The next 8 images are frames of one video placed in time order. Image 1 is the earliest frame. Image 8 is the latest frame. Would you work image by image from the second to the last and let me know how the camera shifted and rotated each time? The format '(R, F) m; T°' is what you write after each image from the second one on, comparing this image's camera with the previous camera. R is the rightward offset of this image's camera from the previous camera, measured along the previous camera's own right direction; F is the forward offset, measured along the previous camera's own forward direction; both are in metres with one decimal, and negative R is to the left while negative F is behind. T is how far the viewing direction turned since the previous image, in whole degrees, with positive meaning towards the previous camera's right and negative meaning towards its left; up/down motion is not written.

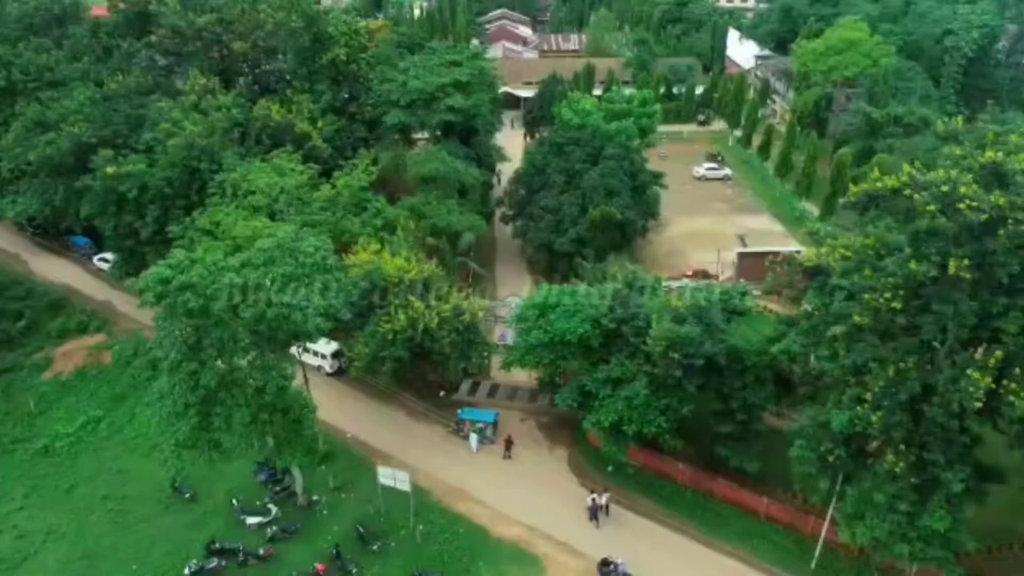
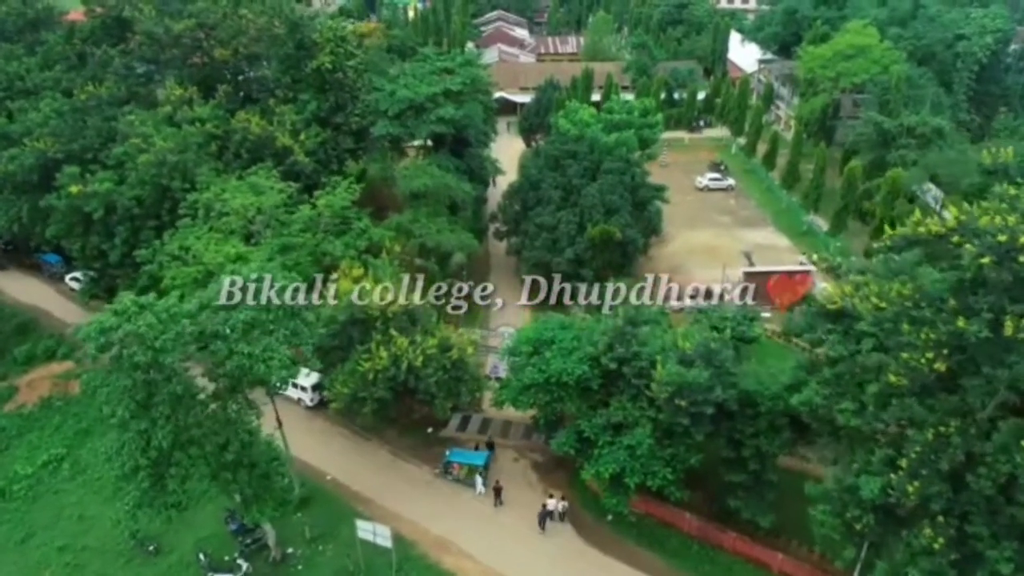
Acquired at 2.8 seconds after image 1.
(+0.1, +1.9) m; 0°
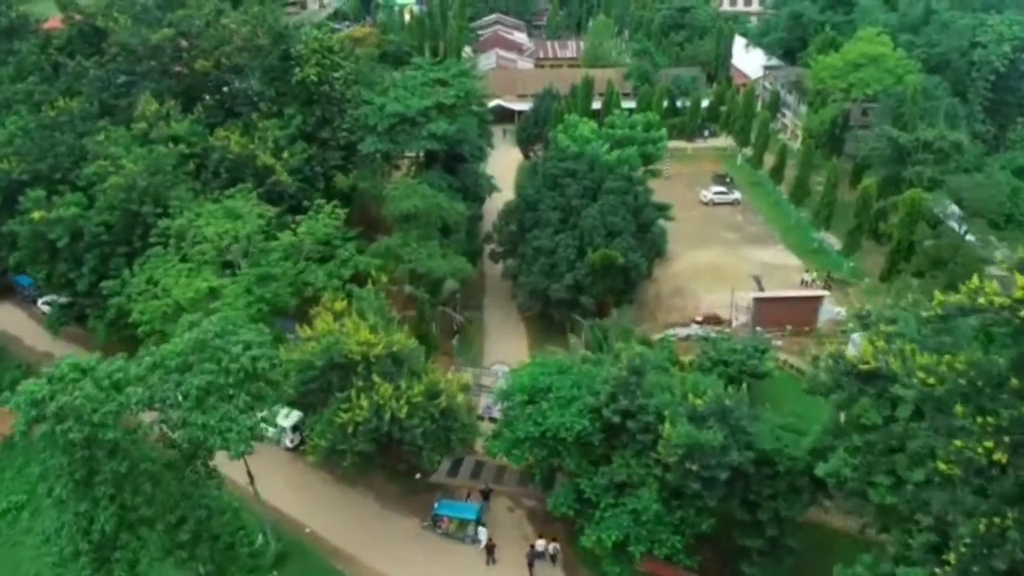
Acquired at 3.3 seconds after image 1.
(+0.1, +1.8) m; 0°
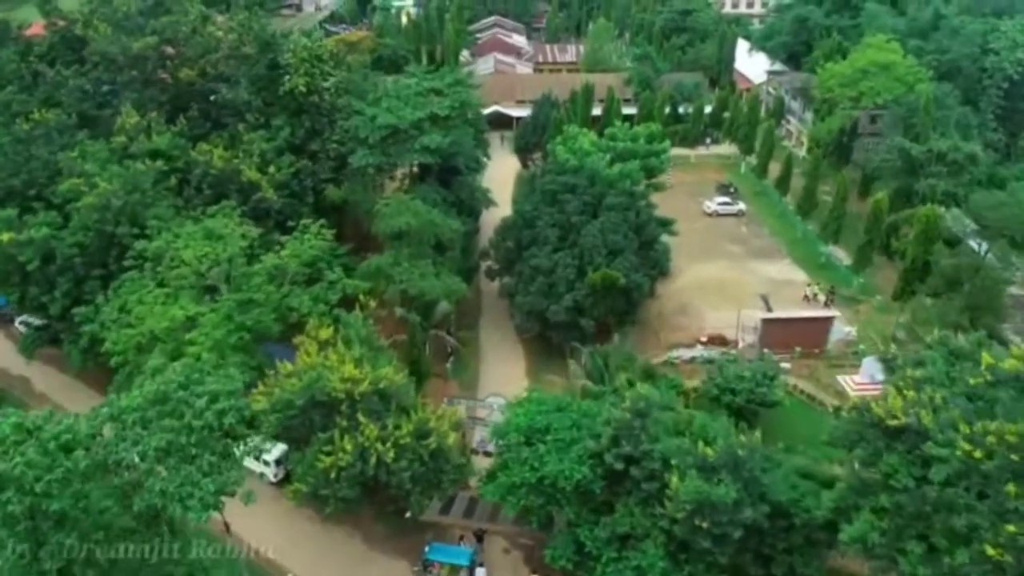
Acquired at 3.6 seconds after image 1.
(+0.1, +1.3) m; 0°
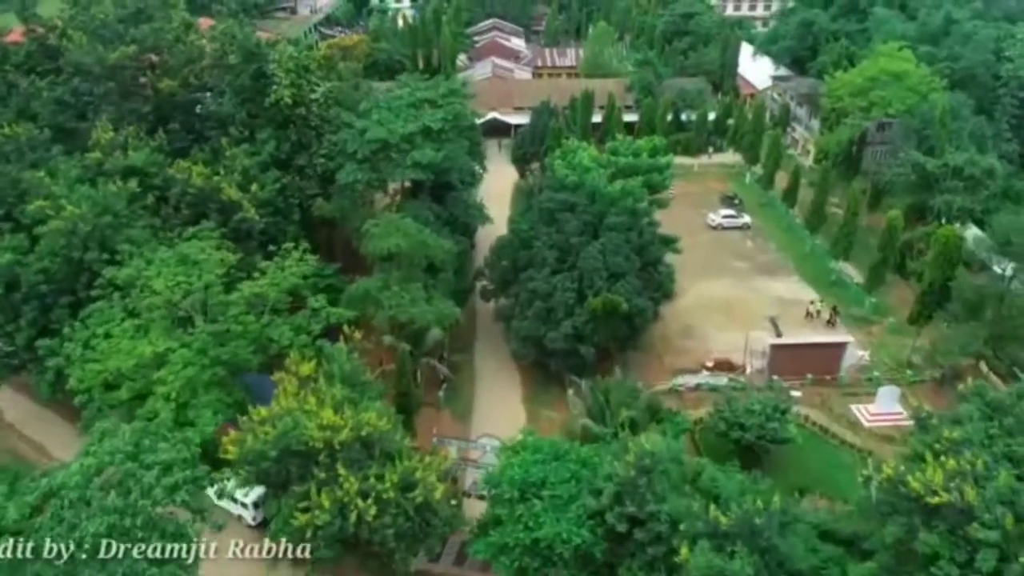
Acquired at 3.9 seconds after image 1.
(+0.1, +1.5) m; 0°
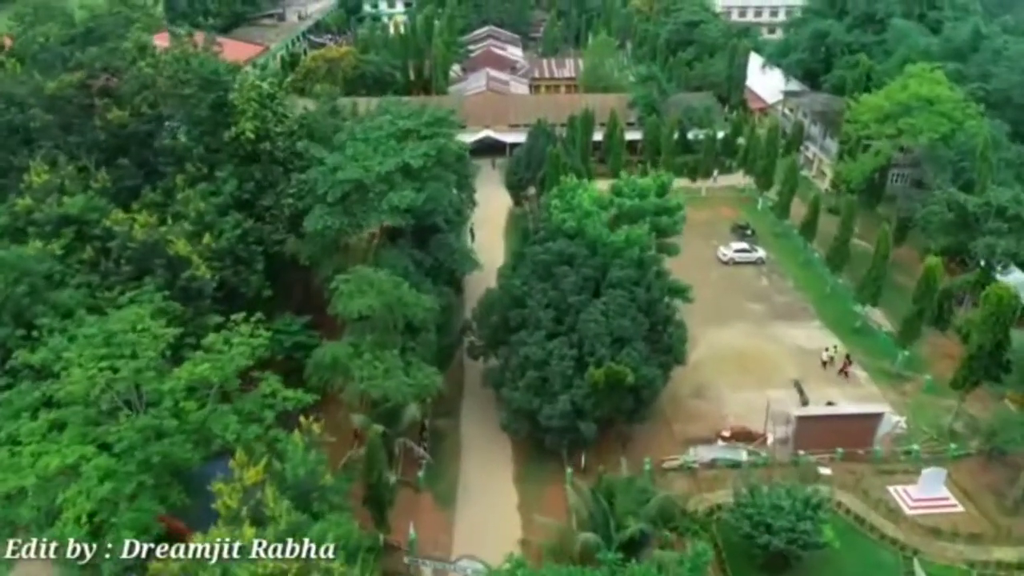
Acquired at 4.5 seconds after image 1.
(+0.2, +3.5) m; 0°
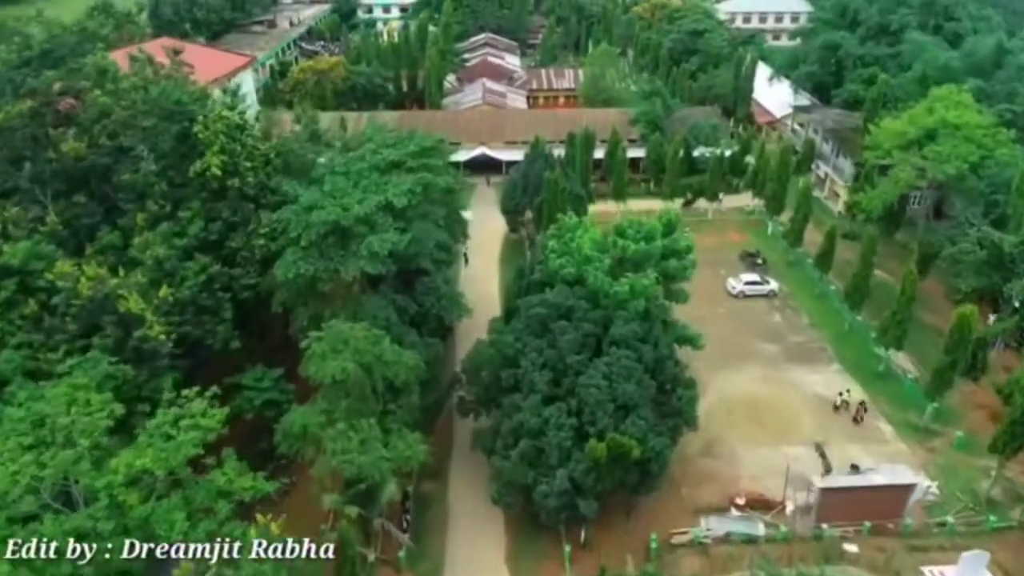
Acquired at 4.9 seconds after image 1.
(+0.2, +2.5) m; 0°
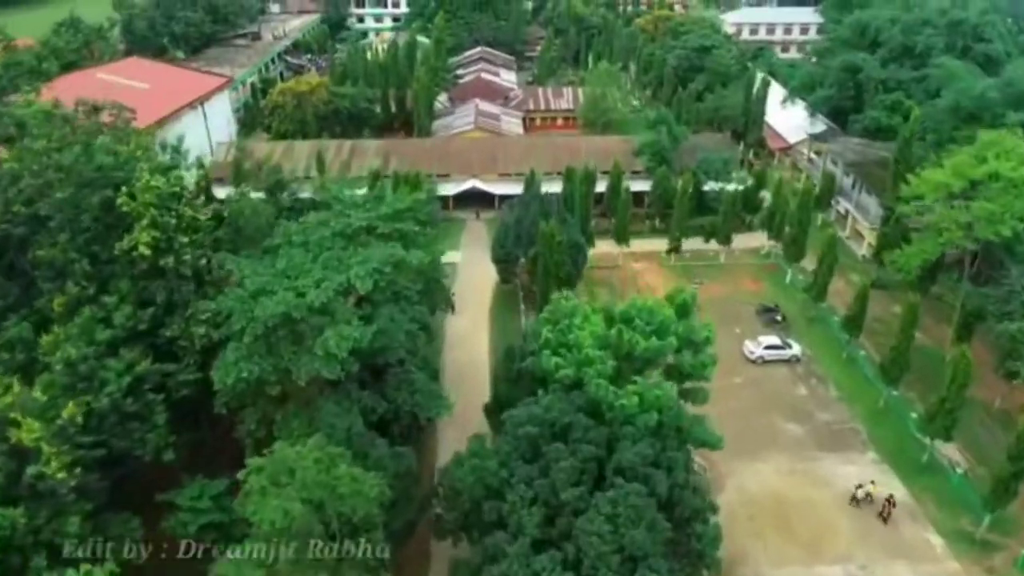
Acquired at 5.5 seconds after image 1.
(+0.3, +4.0) m; 0°
